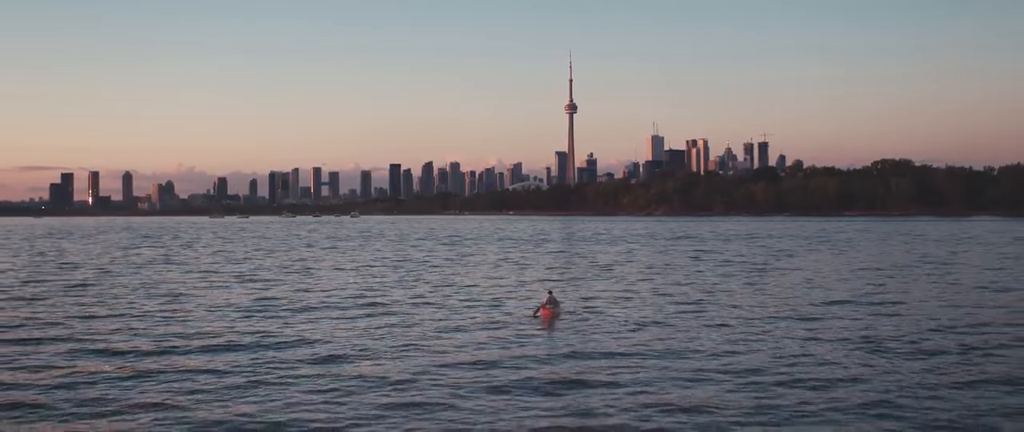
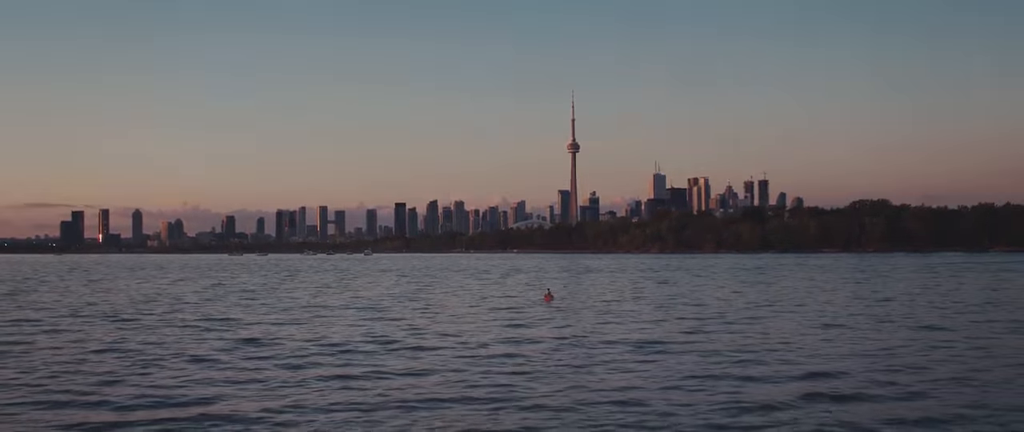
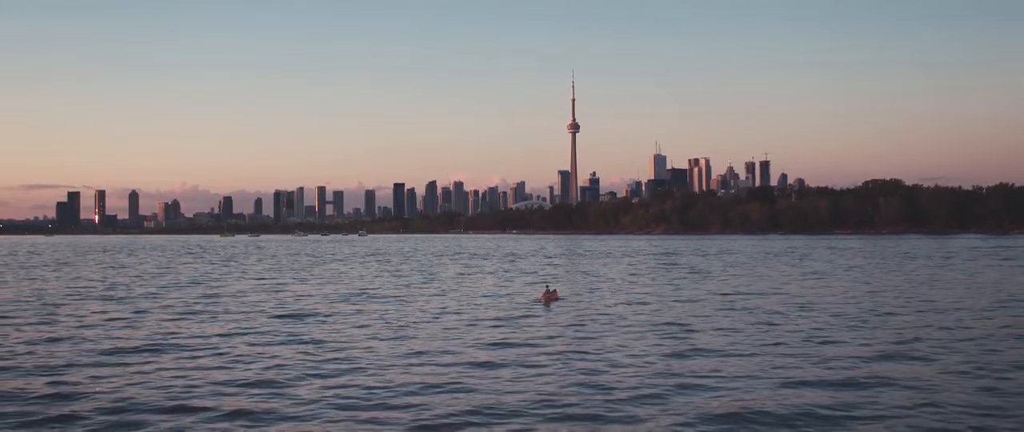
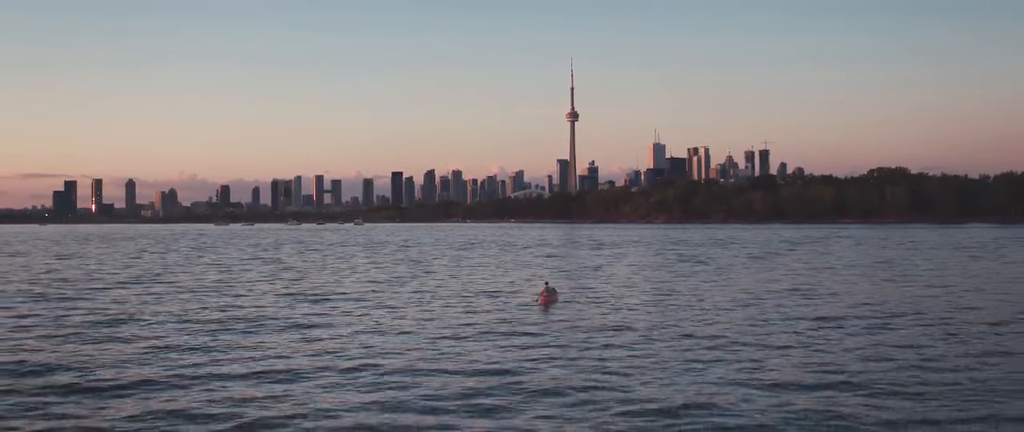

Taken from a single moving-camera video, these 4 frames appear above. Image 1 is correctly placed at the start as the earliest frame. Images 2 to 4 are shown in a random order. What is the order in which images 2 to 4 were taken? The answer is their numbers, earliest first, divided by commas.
4, 3, 2
